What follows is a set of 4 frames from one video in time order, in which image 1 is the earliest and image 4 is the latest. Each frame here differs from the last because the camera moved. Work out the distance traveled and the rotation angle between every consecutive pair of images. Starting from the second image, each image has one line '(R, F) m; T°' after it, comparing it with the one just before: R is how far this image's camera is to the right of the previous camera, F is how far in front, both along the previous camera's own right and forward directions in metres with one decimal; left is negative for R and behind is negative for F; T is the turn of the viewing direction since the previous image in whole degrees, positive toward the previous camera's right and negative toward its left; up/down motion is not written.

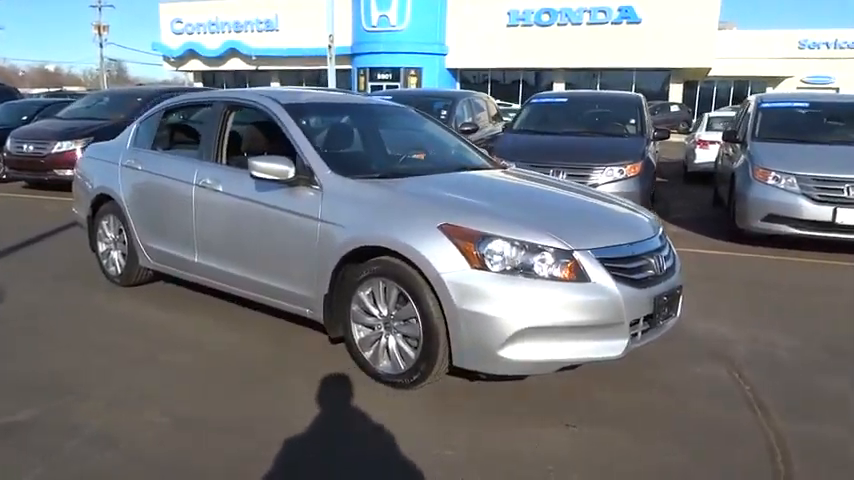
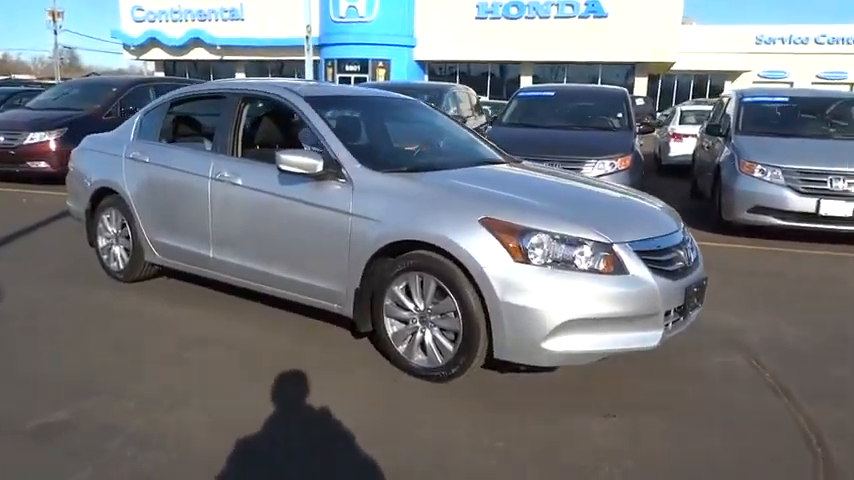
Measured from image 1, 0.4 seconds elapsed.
(-0.4, 0.0) m; +4°
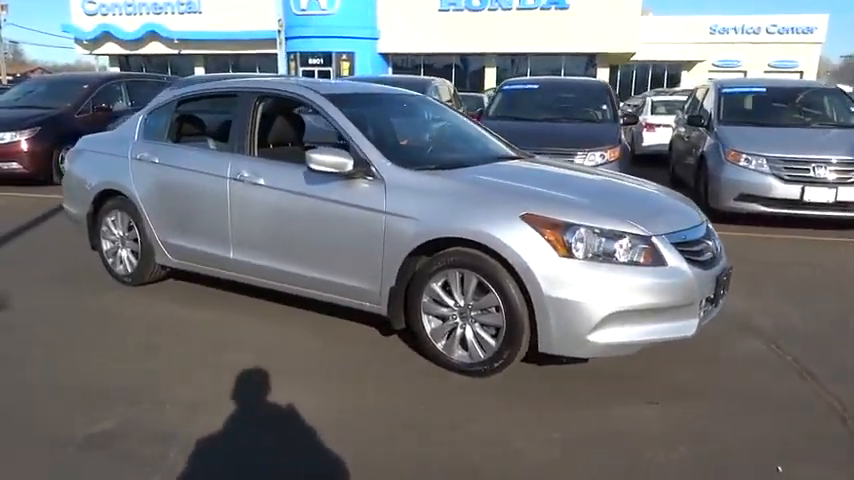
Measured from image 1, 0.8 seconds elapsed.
(-0.5, 0.0) m; +4°
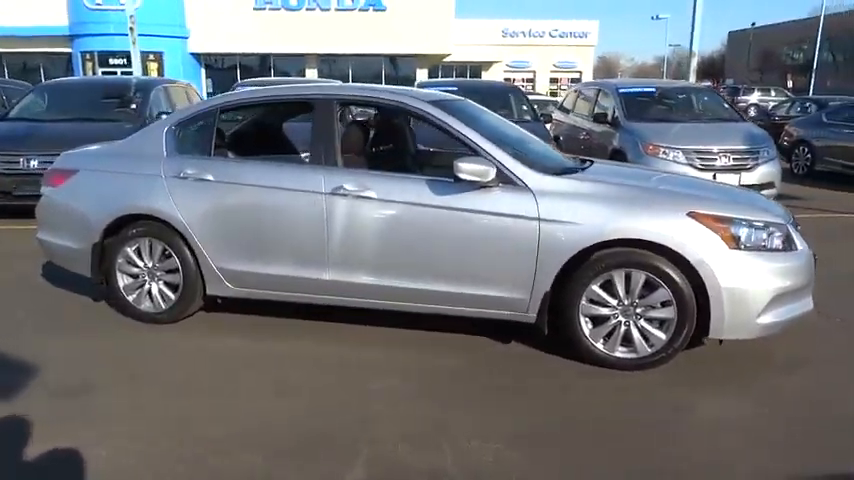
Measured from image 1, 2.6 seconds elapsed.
(-2.2, +0.5) m; +19°
